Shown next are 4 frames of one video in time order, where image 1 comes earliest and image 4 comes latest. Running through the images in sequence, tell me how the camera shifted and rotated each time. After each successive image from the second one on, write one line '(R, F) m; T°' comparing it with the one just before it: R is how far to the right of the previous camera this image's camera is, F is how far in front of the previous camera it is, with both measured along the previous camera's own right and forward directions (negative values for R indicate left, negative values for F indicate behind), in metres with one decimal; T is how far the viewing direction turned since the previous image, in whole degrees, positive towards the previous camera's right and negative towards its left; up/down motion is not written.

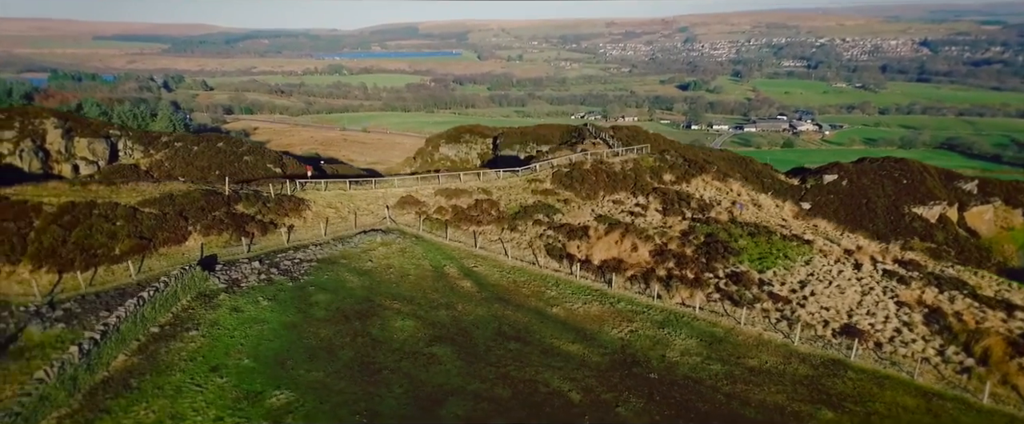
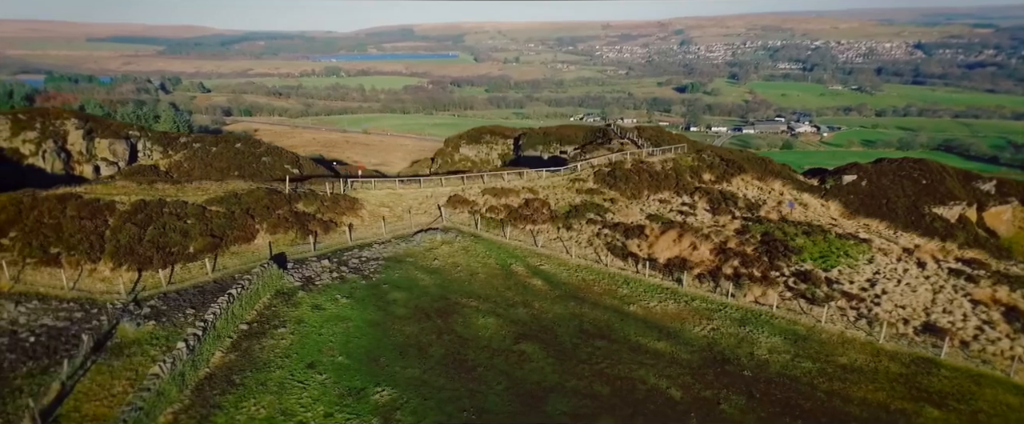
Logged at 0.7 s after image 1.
(-3.4, 0.0) m; 0°
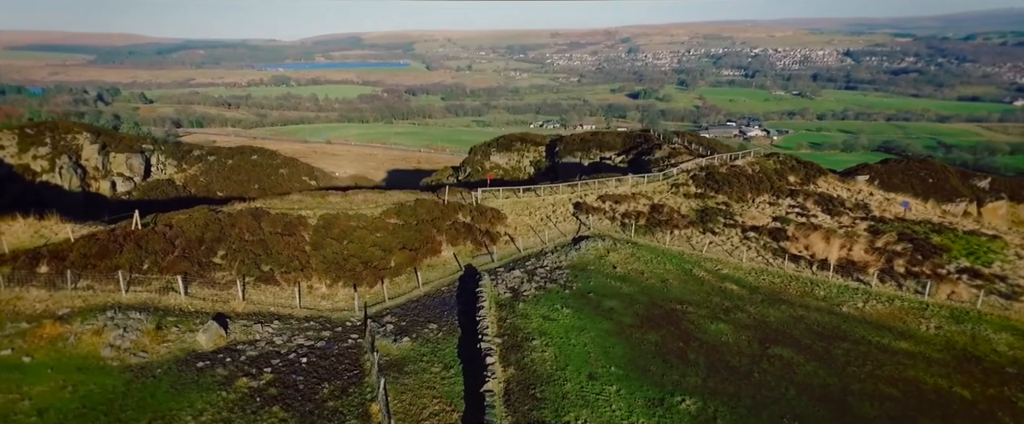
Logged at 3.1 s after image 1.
(-11.0, +0.4) m; +3°
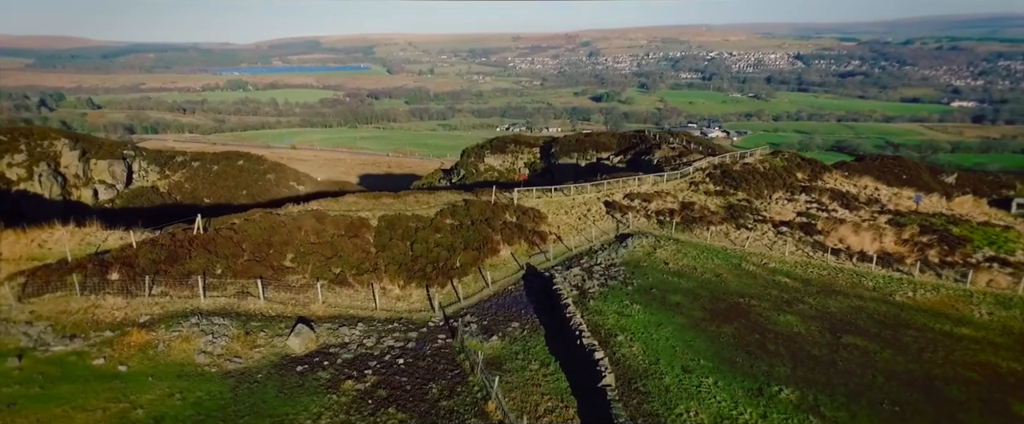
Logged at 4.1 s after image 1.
(-4.3, 0.0) m; +3°
